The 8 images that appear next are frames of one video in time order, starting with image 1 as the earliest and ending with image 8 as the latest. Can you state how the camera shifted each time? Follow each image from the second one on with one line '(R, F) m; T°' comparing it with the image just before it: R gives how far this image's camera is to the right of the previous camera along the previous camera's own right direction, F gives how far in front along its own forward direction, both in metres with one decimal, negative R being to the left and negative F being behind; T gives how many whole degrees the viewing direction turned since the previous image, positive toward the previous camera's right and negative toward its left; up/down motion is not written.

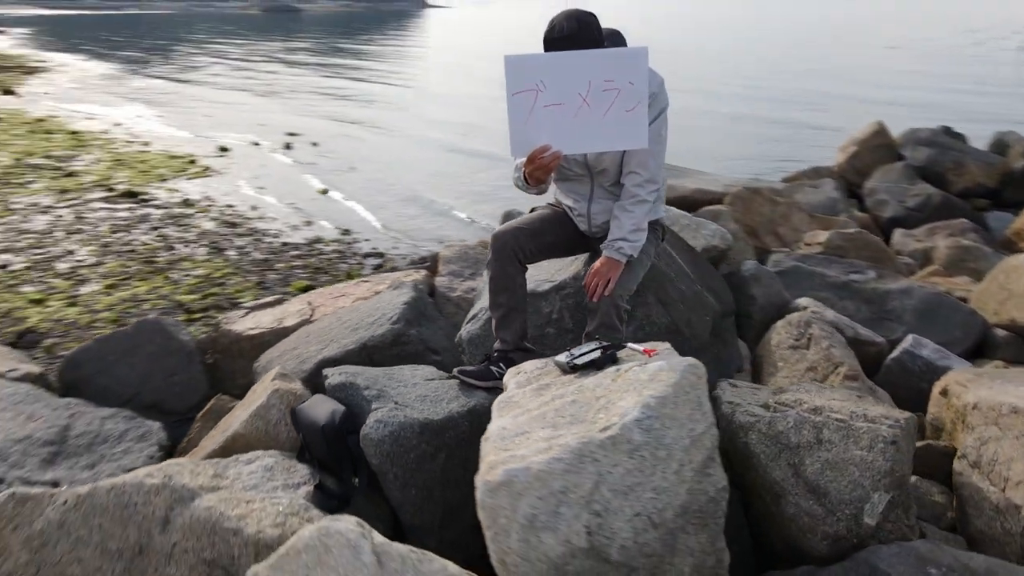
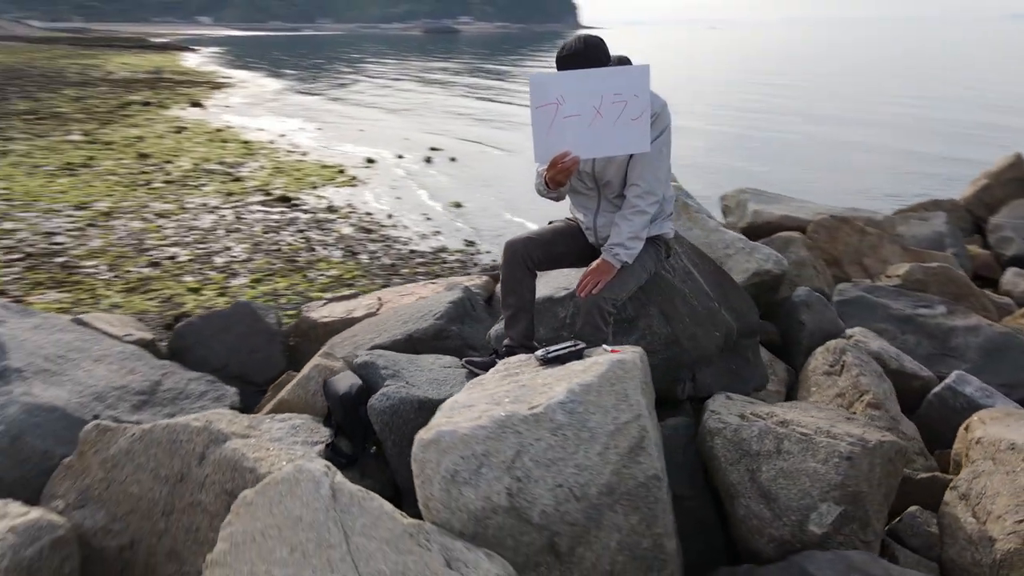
(+0.5, -0.2) m; -11°
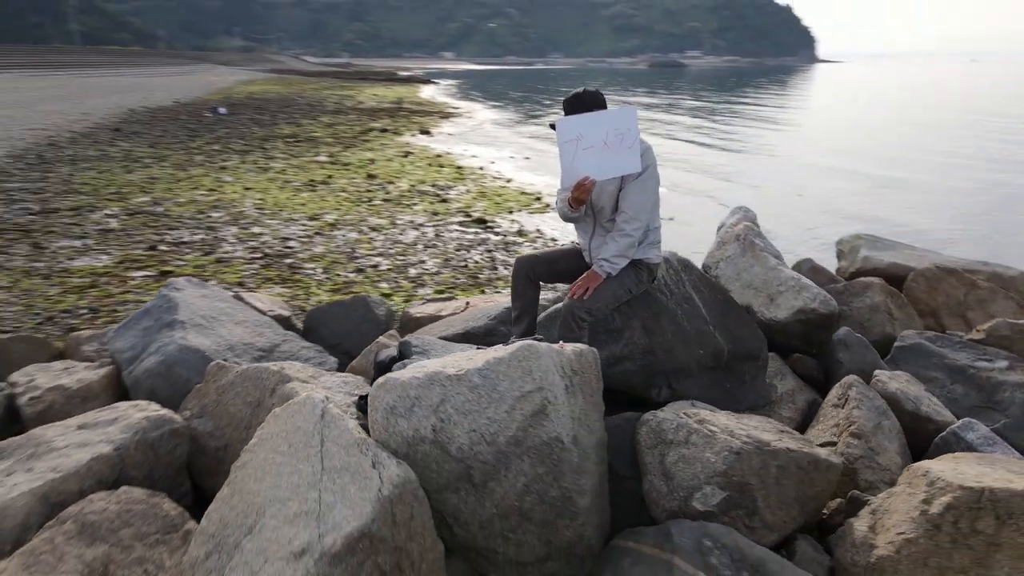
(+0.9, -0.5) m; -16°
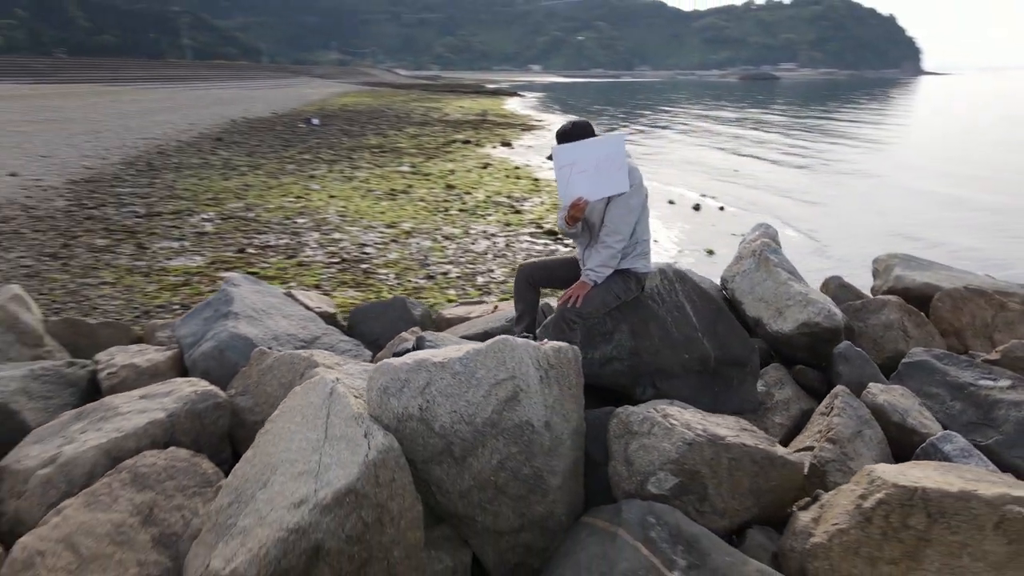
(+0.4, -0.3) m; -6°
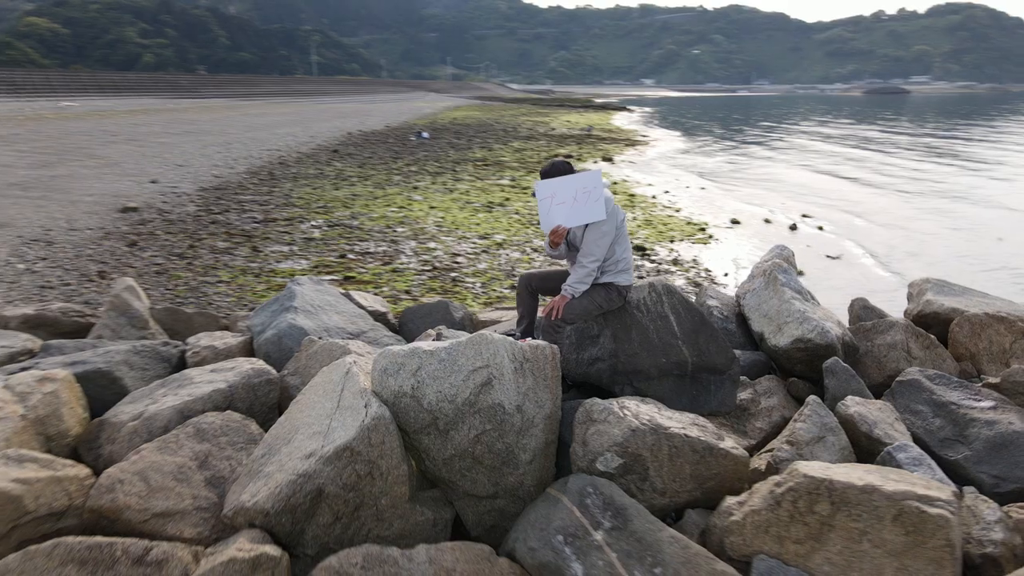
(+0.6, -0.5) m; -8°
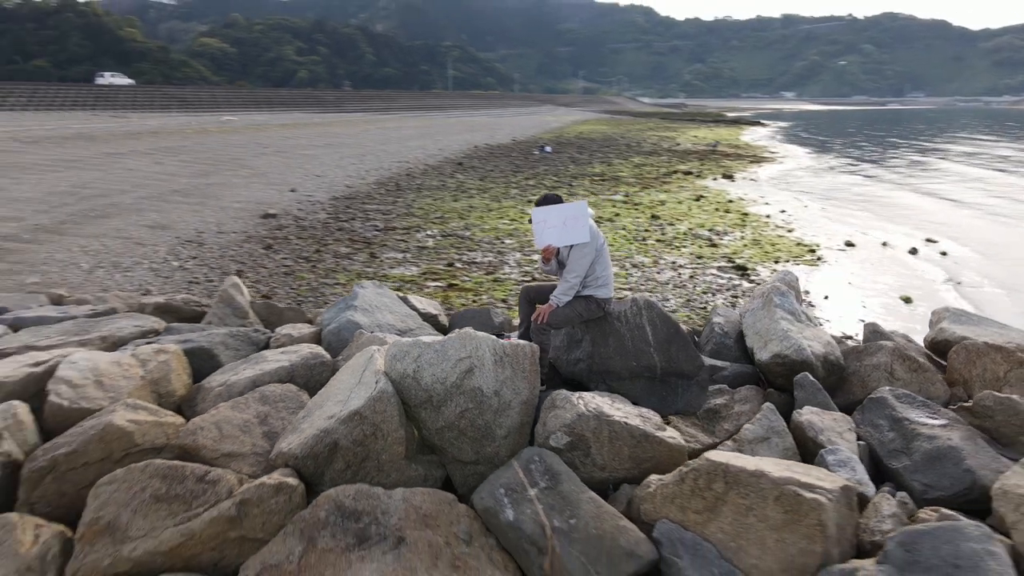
(+0.8, -0.8) m; -10°
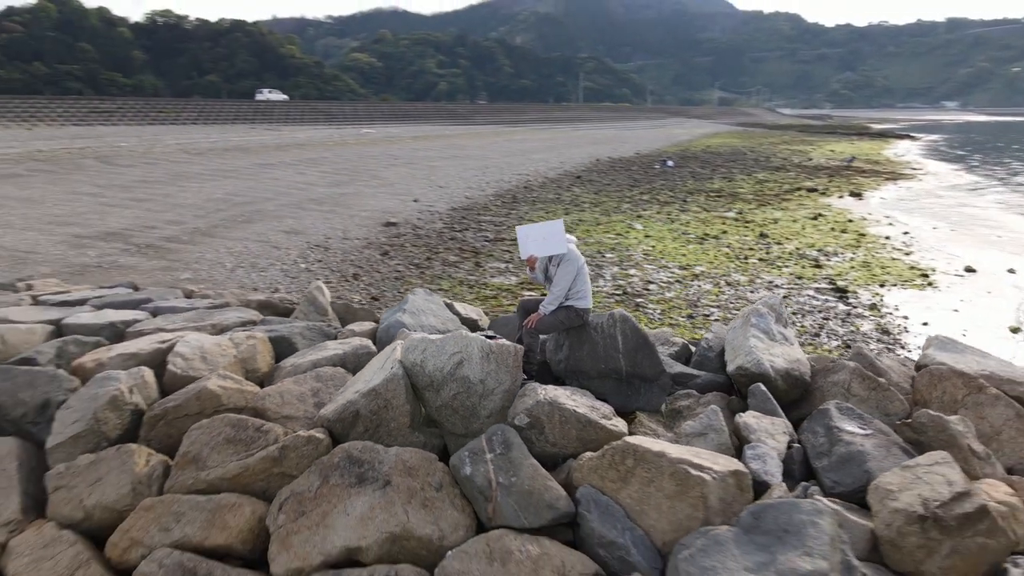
(+1.1, -1.1) m; -10°
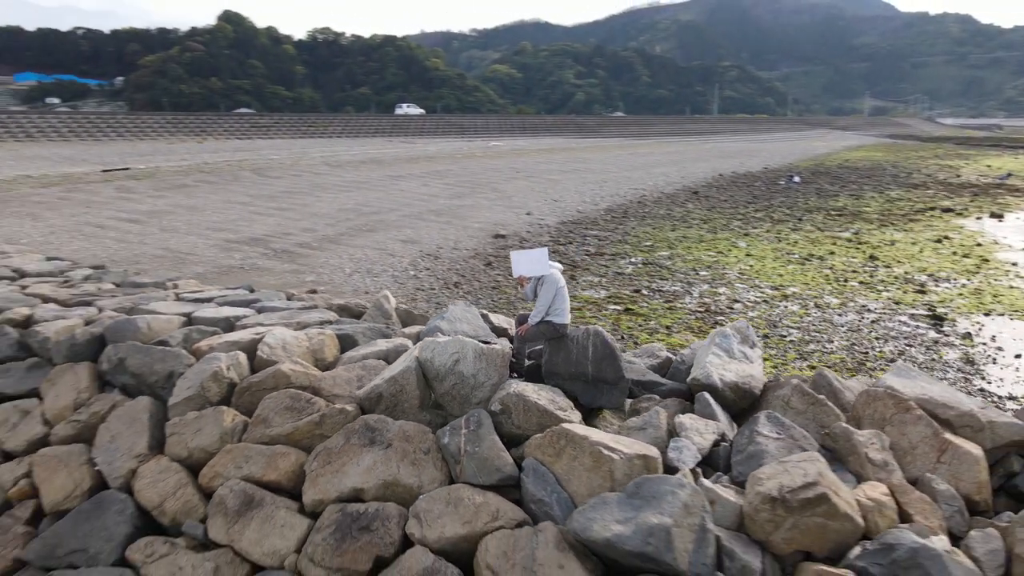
(+1.4, -1.4) m; -10°
